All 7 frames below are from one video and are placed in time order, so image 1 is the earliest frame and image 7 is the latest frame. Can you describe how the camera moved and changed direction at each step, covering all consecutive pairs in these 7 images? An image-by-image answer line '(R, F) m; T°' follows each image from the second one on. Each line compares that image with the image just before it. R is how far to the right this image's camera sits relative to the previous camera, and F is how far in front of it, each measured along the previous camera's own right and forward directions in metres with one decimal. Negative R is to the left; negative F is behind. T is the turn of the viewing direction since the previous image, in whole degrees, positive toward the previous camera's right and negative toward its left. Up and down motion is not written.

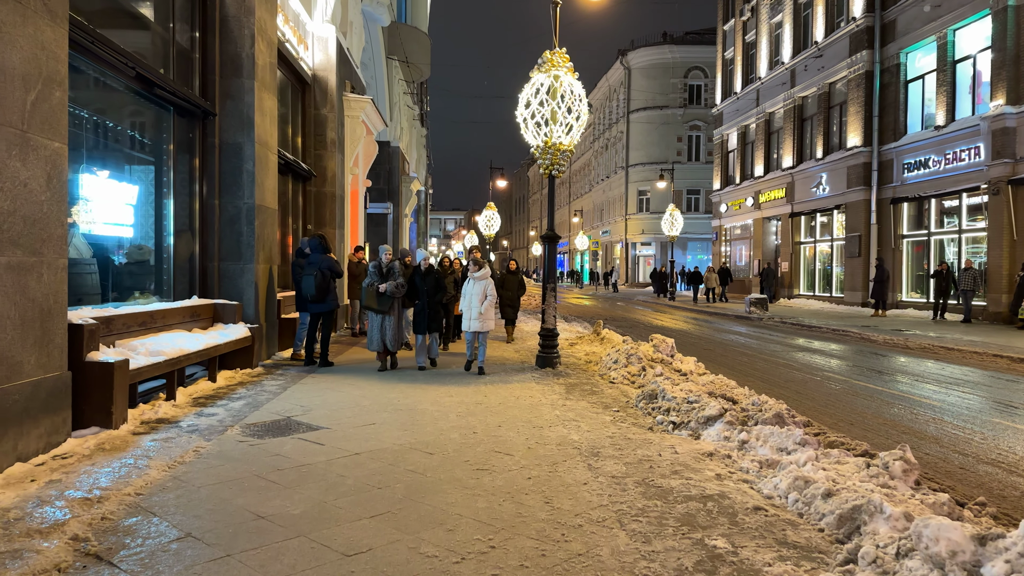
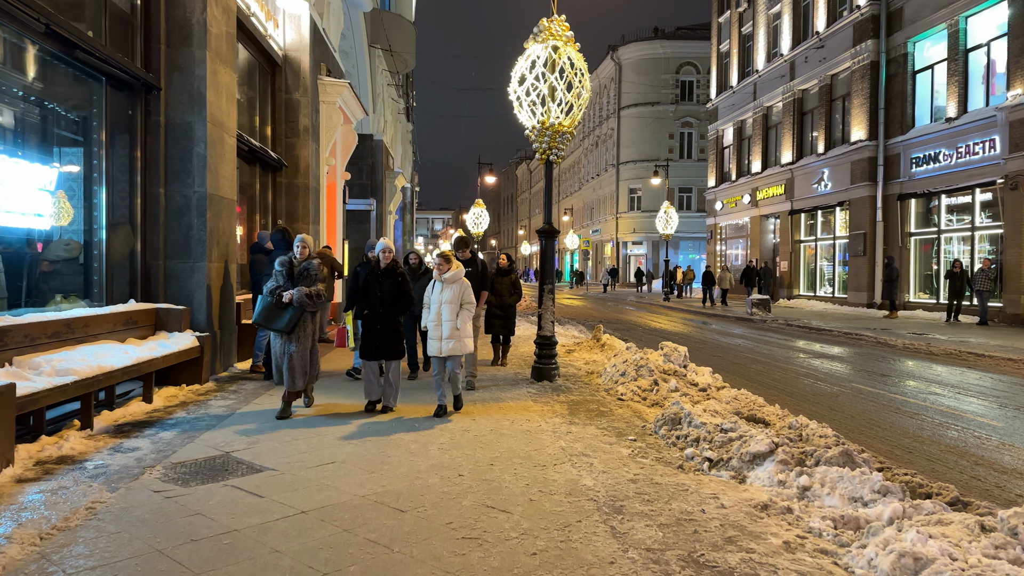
(-0.1, +1.2) m; +1°
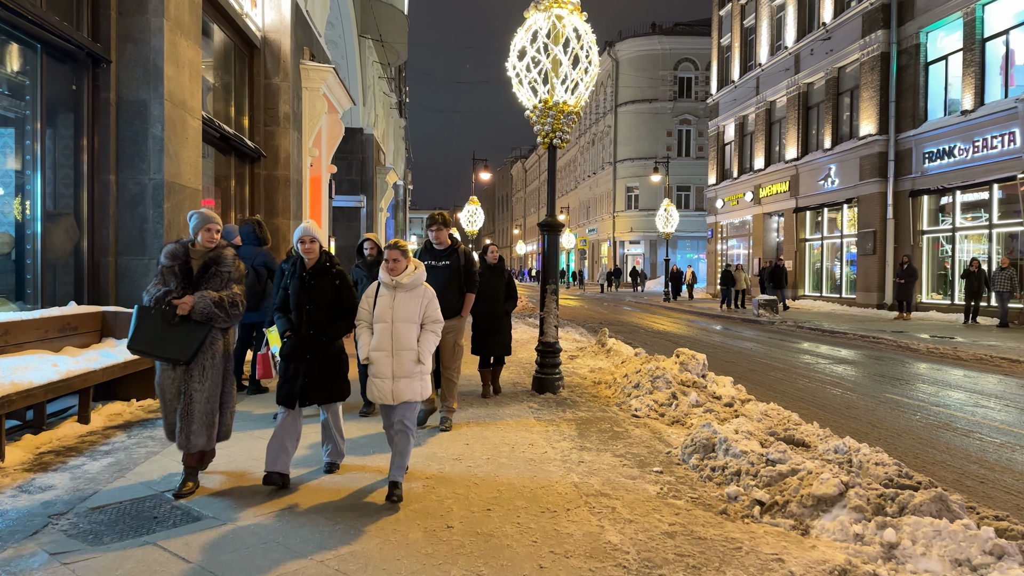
(0.0, +1.0) m; 0°
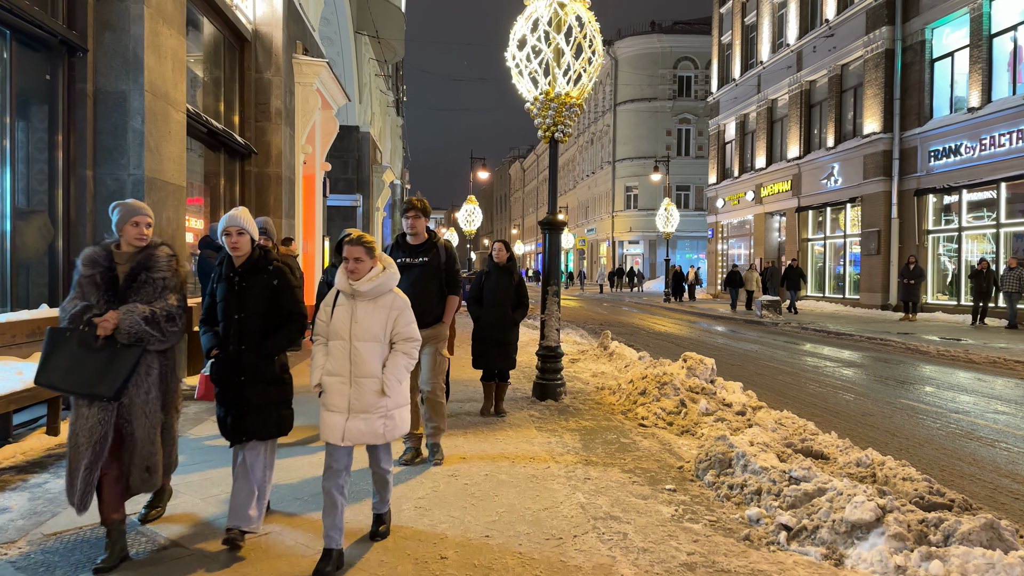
(0.0, +0.4) m; 0°
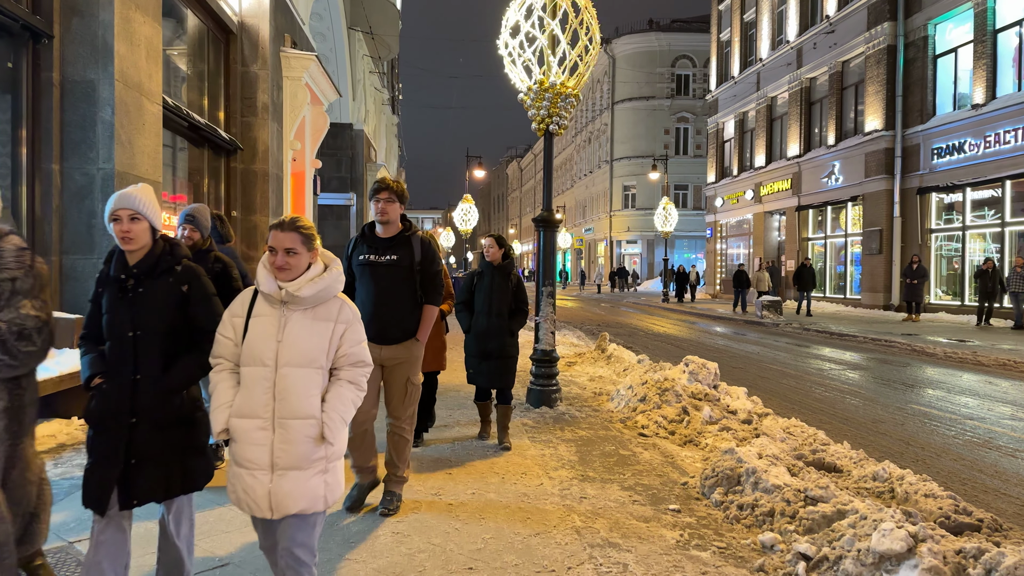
(+0.1, +0.4) m; 0°
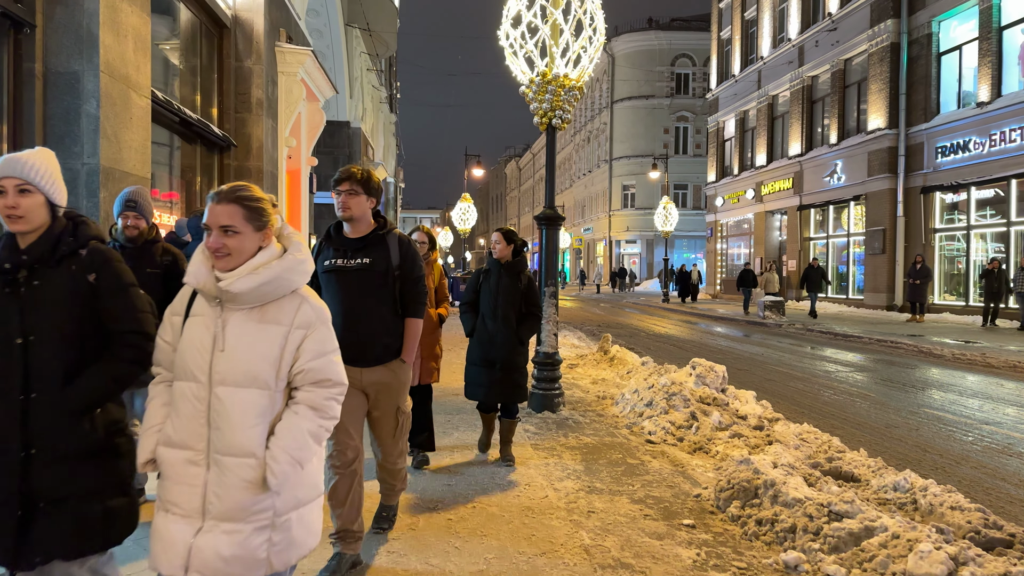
(0.0, +0.3) m; 0°
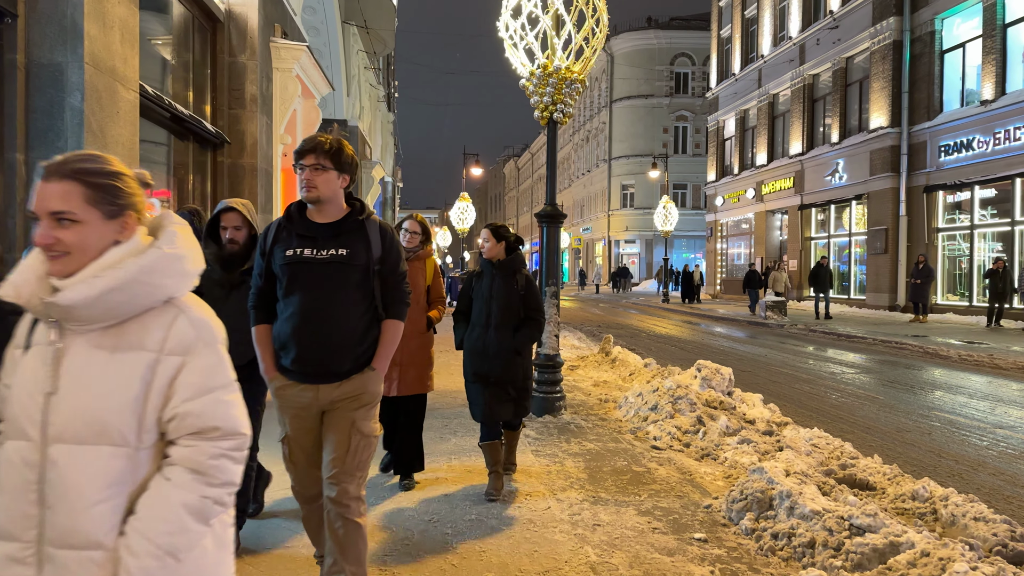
(0.0, +0.2) m; 0°
